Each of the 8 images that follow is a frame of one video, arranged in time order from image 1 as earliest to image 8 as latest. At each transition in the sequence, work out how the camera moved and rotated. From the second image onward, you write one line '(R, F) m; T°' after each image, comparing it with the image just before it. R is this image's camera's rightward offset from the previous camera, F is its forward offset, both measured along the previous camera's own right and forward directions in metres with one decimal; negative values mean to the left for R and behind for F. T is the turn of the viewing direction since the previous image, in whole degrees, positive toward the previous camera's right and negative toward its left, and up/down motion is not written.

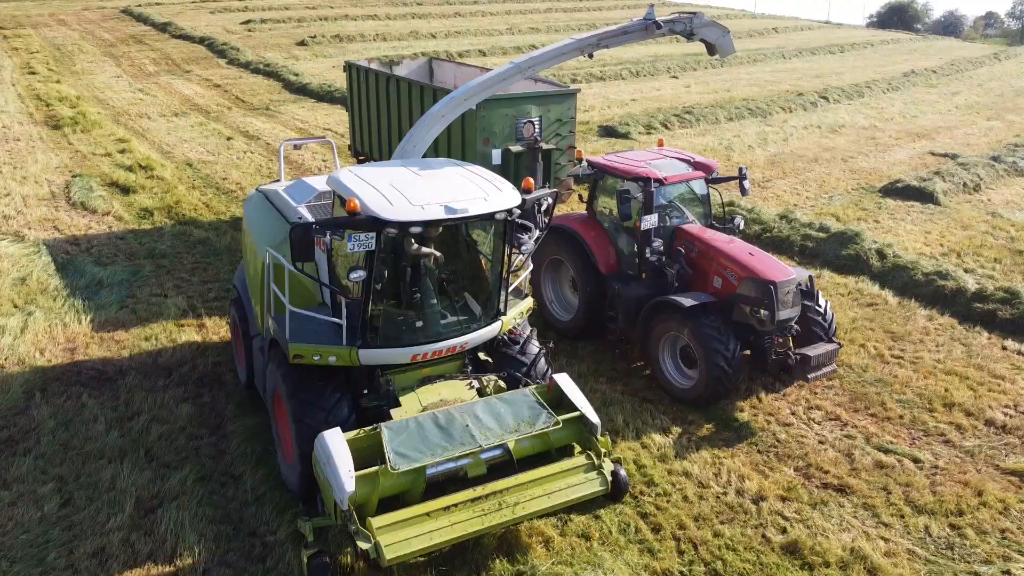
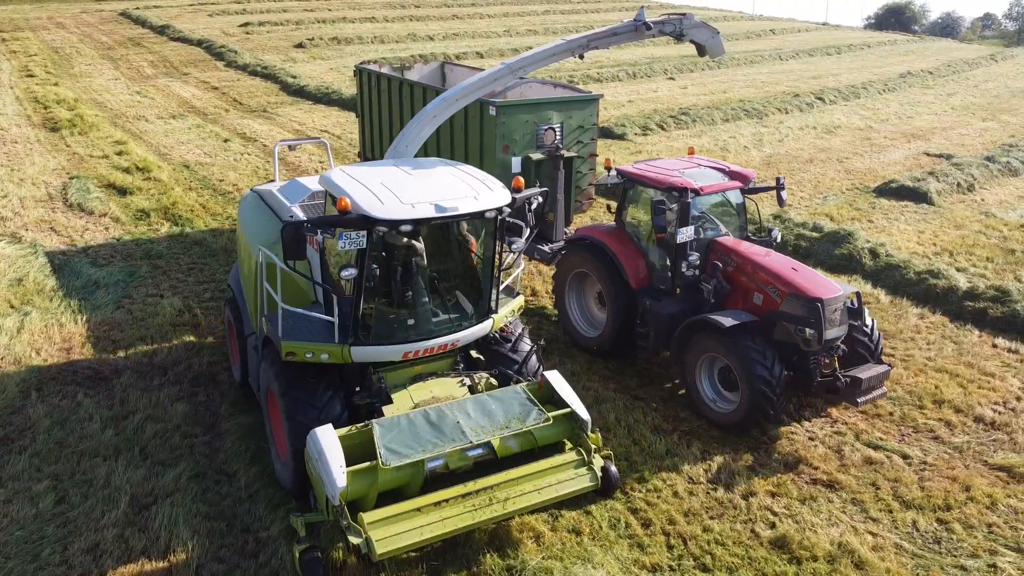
(+0.1, 0.0) m; 0°
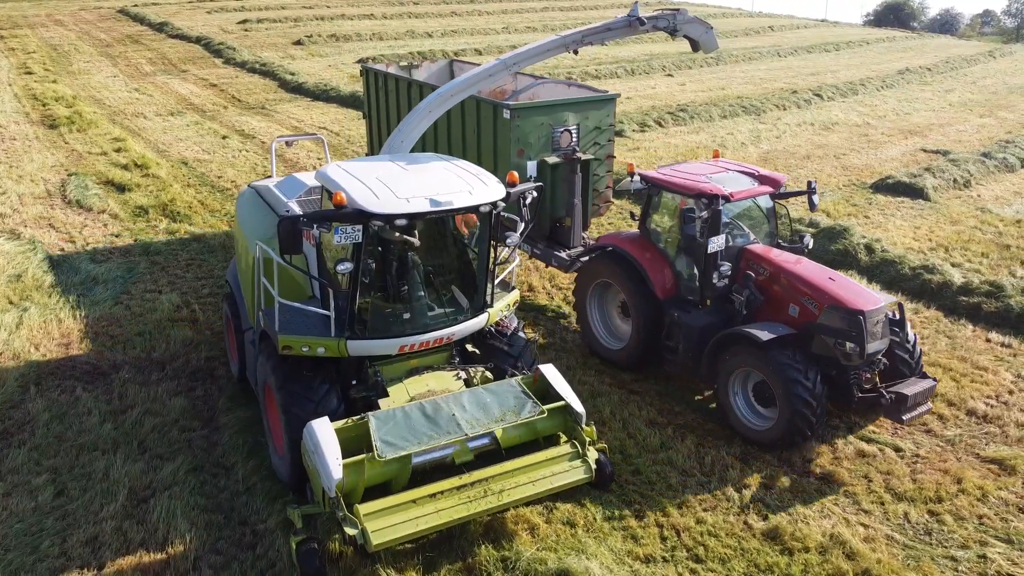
(0.0, 0.0) m; 0°
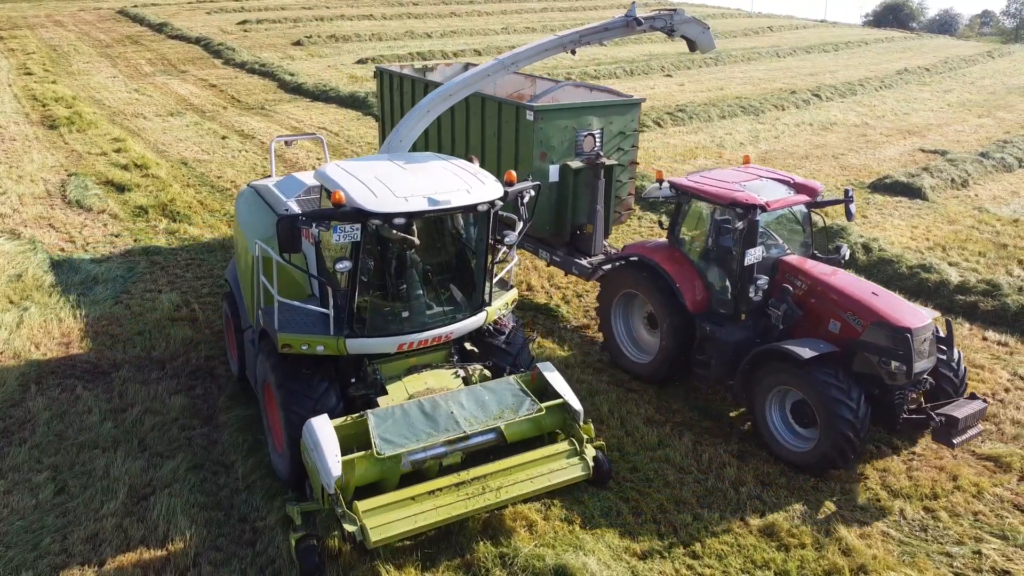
(0.0, 0.0) m; 0°
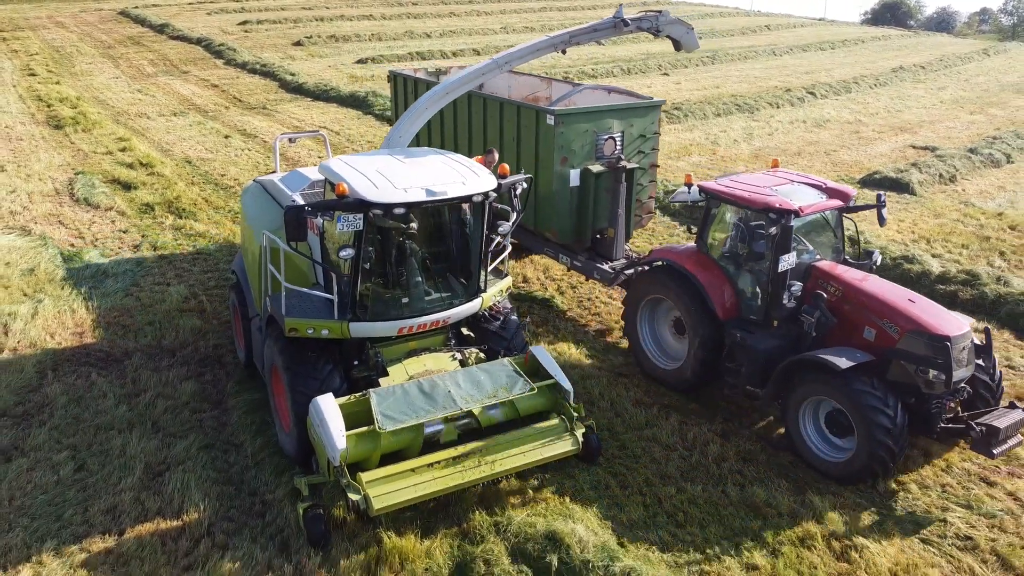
(0.0, -0.3) m; 0°
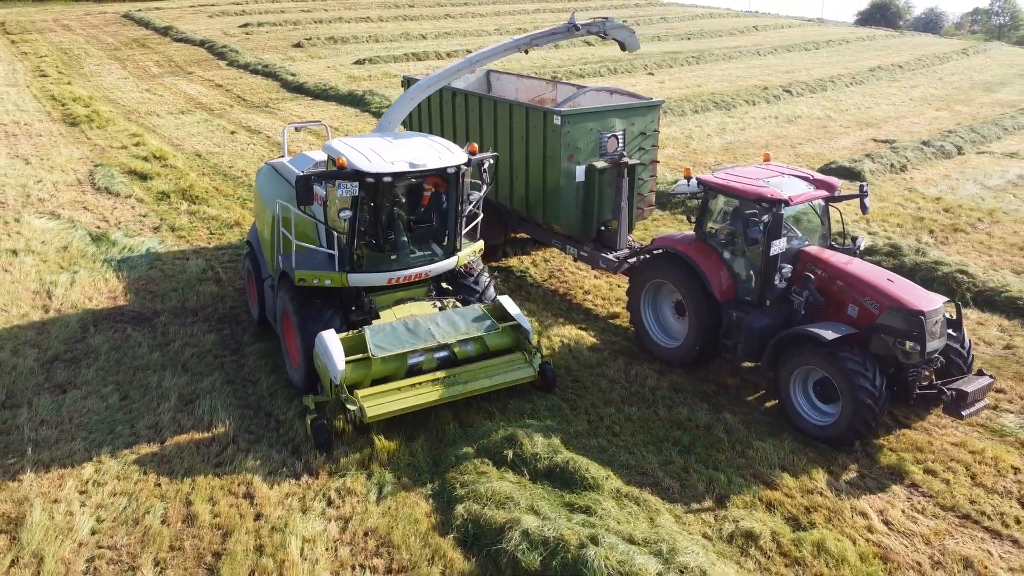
(+0.3, -1.1) m; 0°
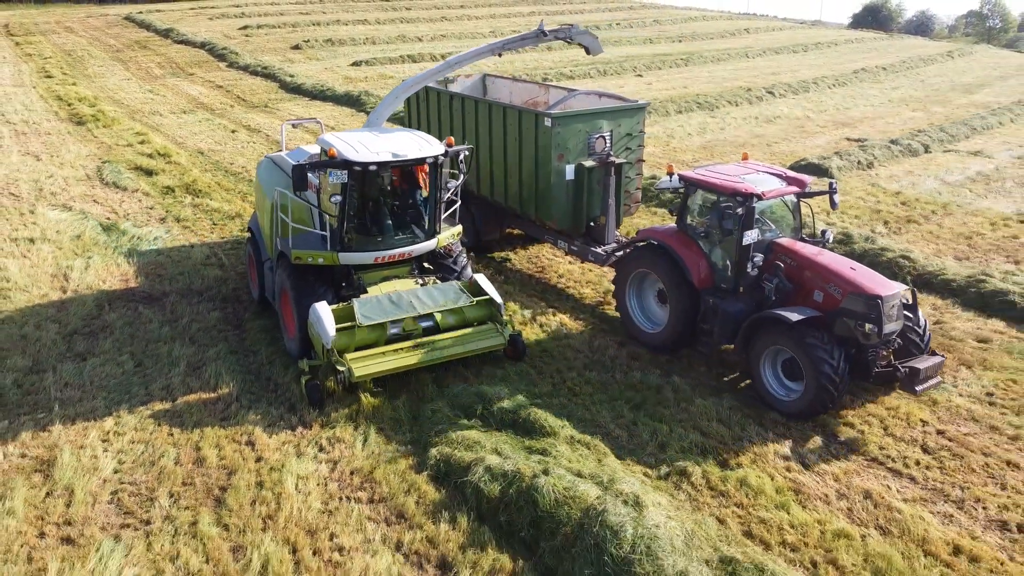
(+0.2, -0.7) m; 0°
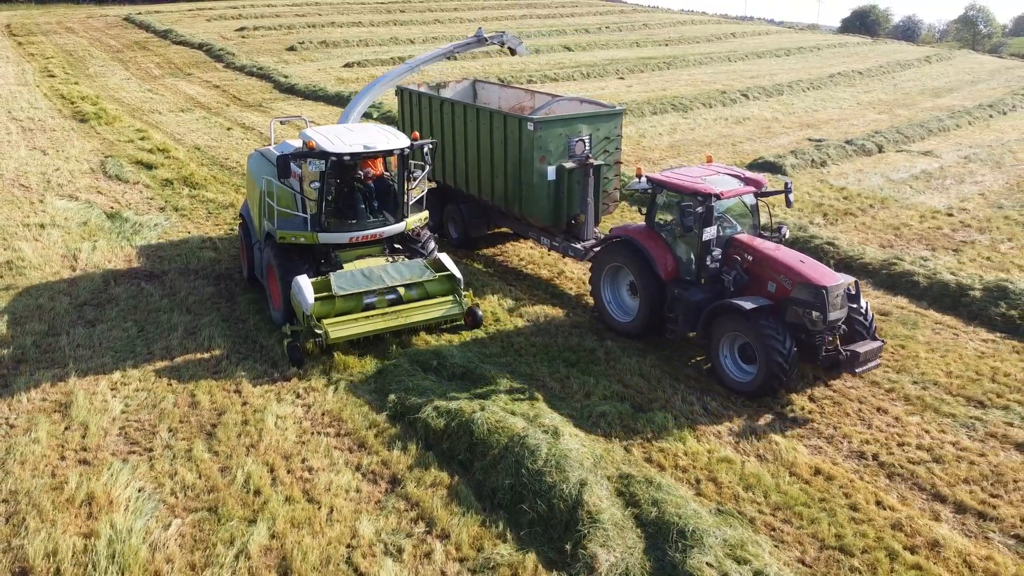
(+0.5, -1.0) m; 0°
